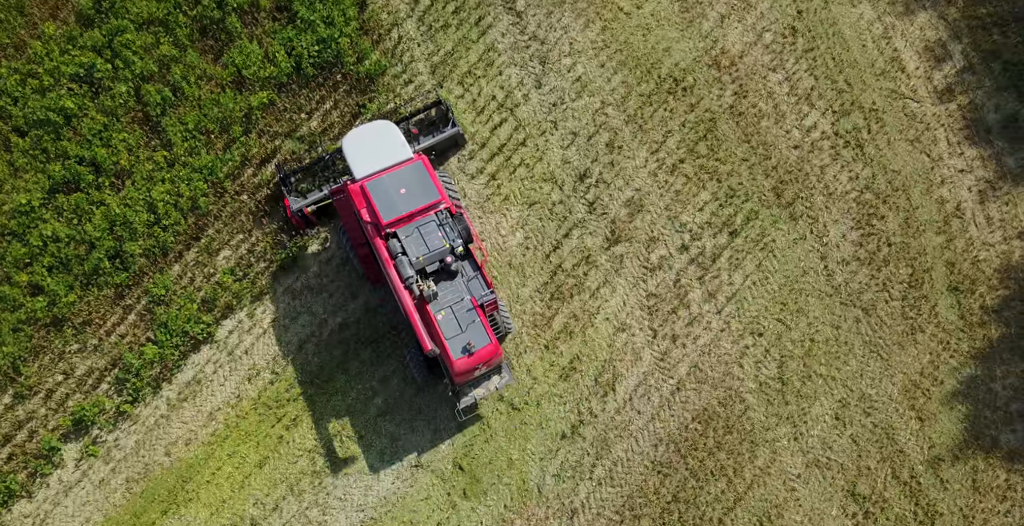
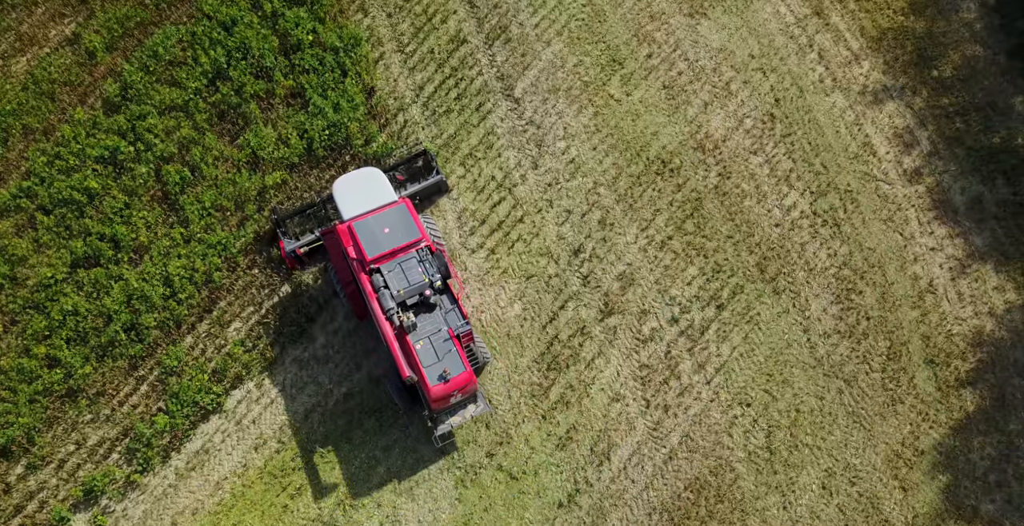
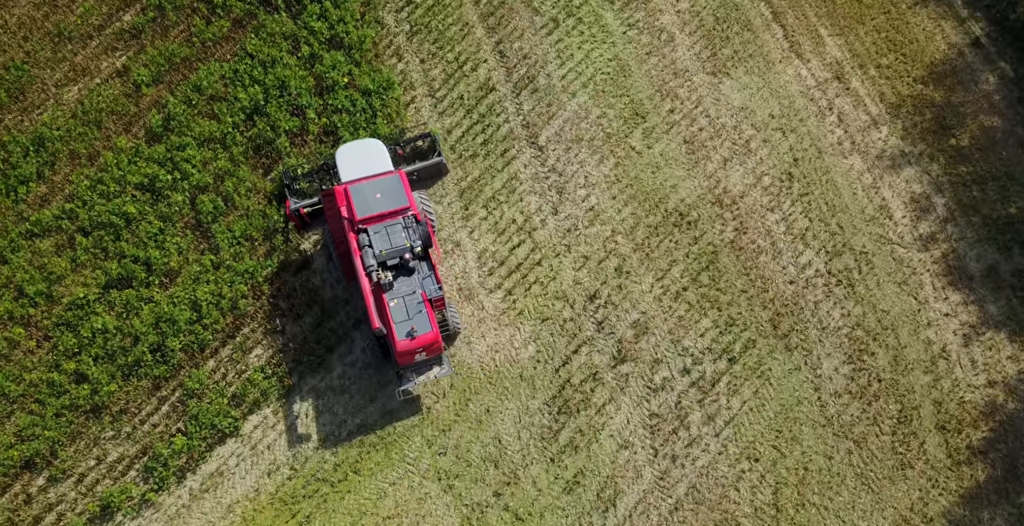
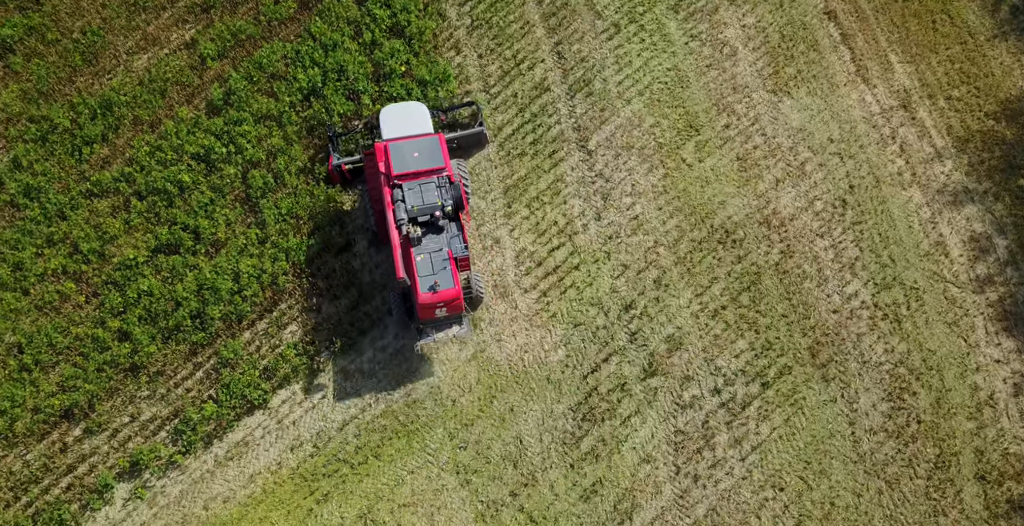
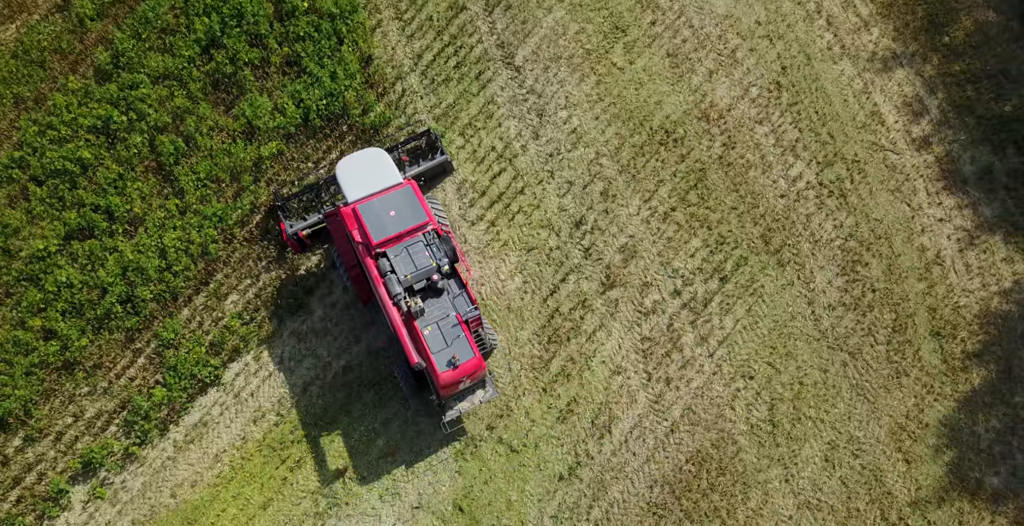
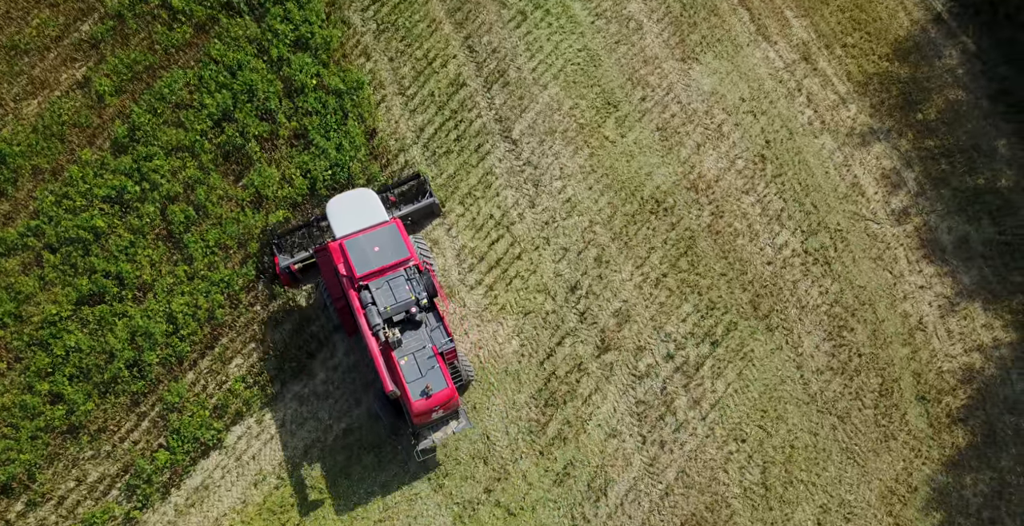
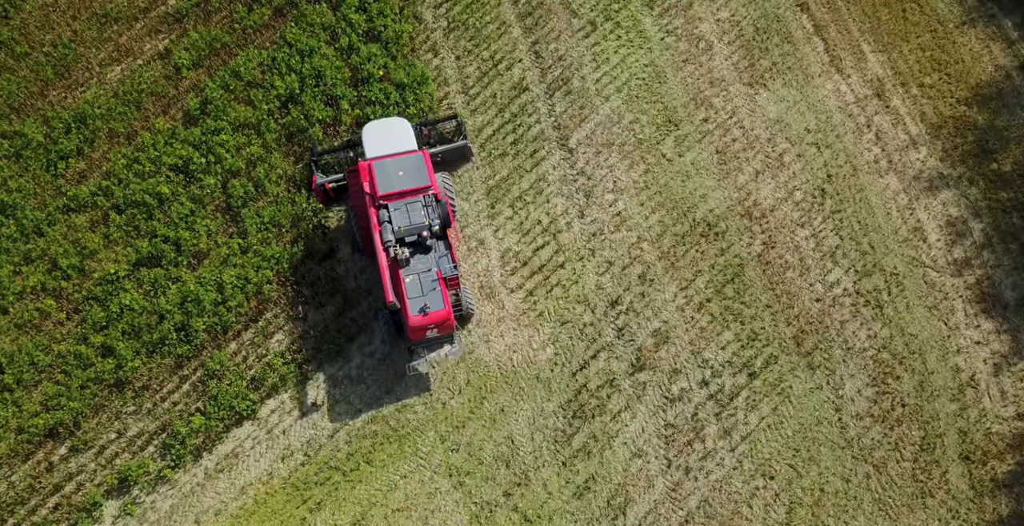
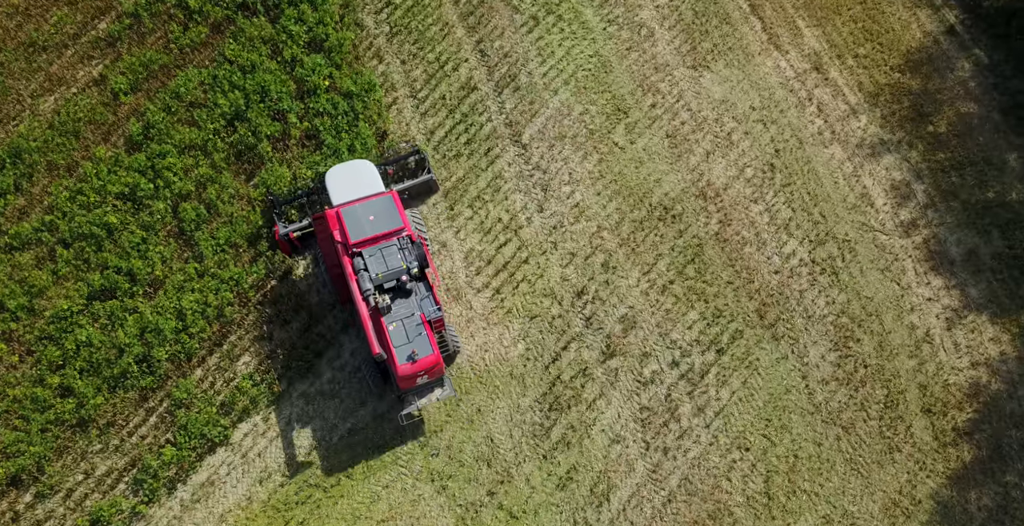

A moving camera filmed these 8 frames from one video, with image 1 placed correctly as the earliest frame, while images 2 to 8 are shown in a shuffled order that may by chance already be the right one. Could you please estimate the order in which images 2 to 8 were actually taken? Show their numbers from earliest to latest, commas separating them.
5, 2, 6, 8, 3, 7, 4
